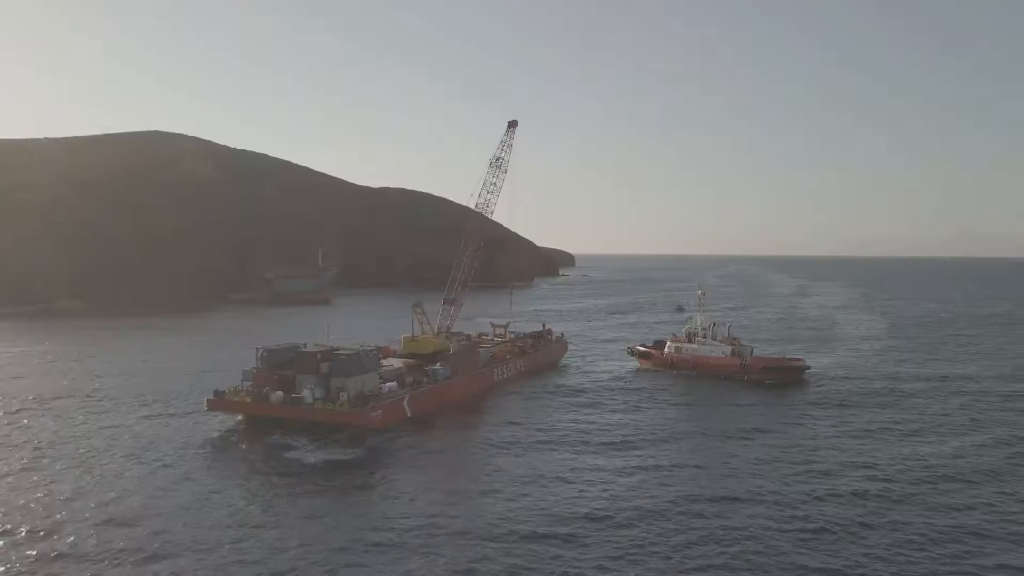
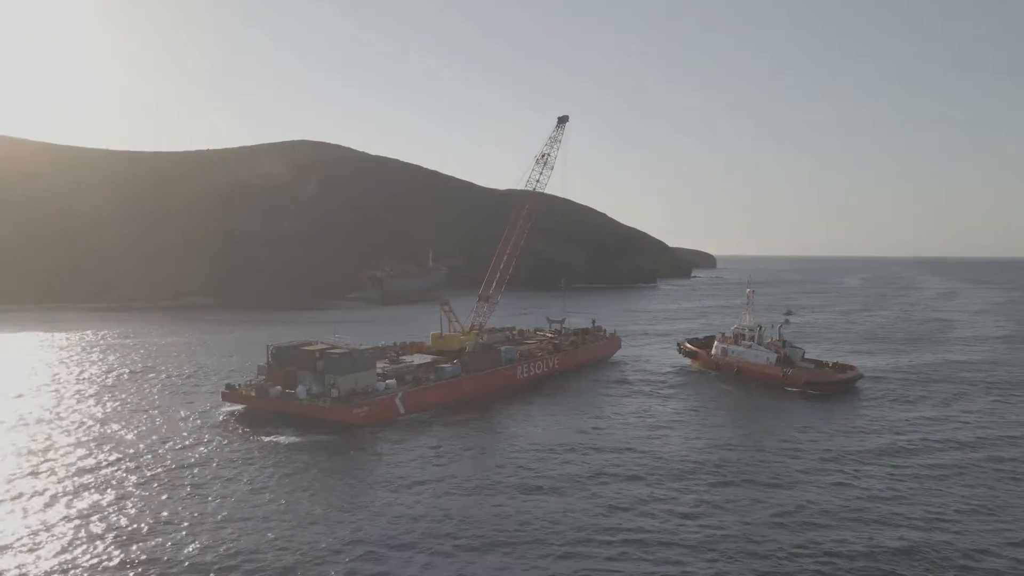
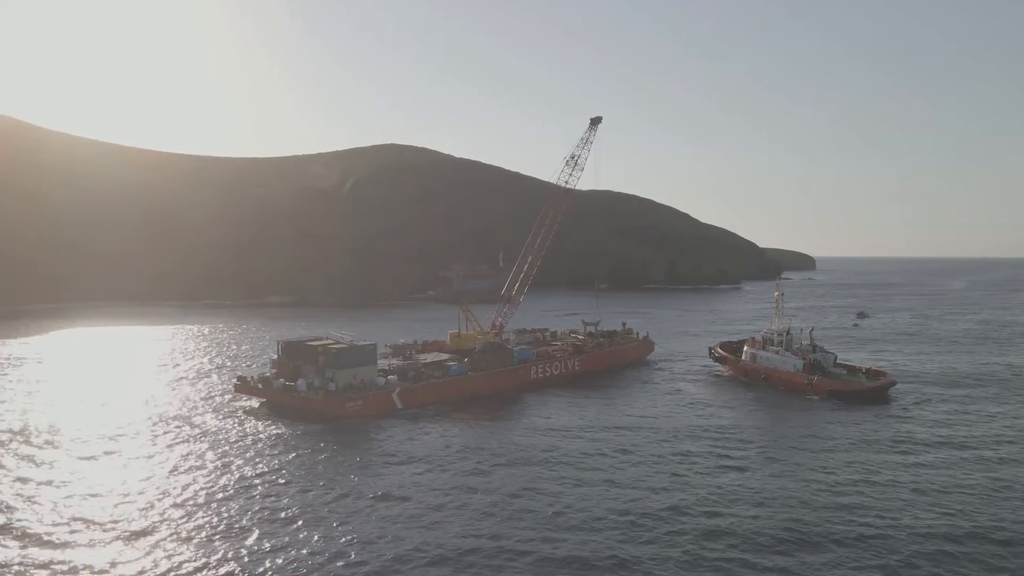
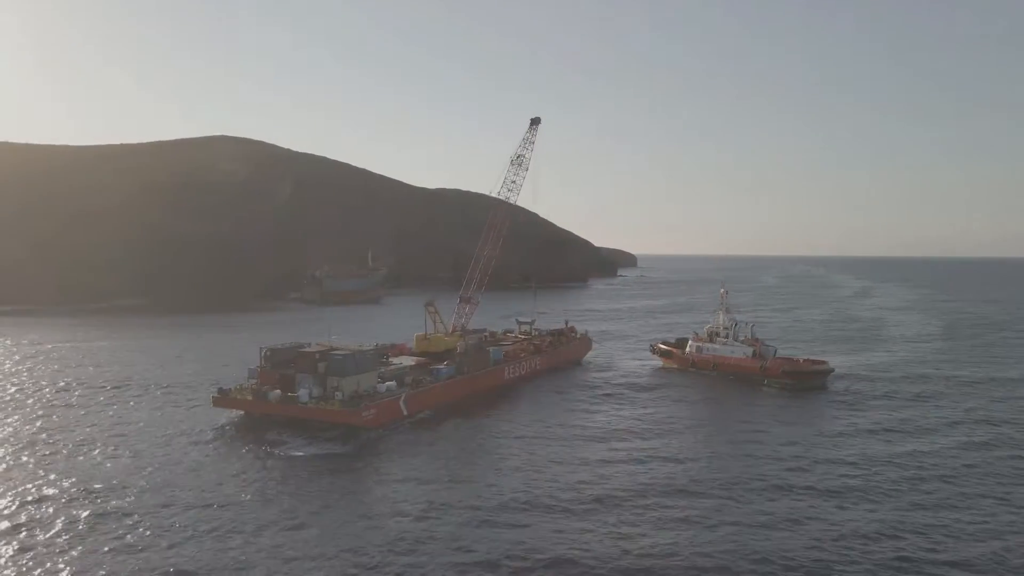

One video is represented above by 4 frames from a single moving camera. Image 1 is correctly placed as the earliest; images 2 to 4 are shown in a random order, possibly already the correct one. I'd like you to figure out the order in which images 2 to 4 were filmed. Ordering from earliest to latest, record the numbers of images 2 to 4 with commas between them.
4, 2, 3
